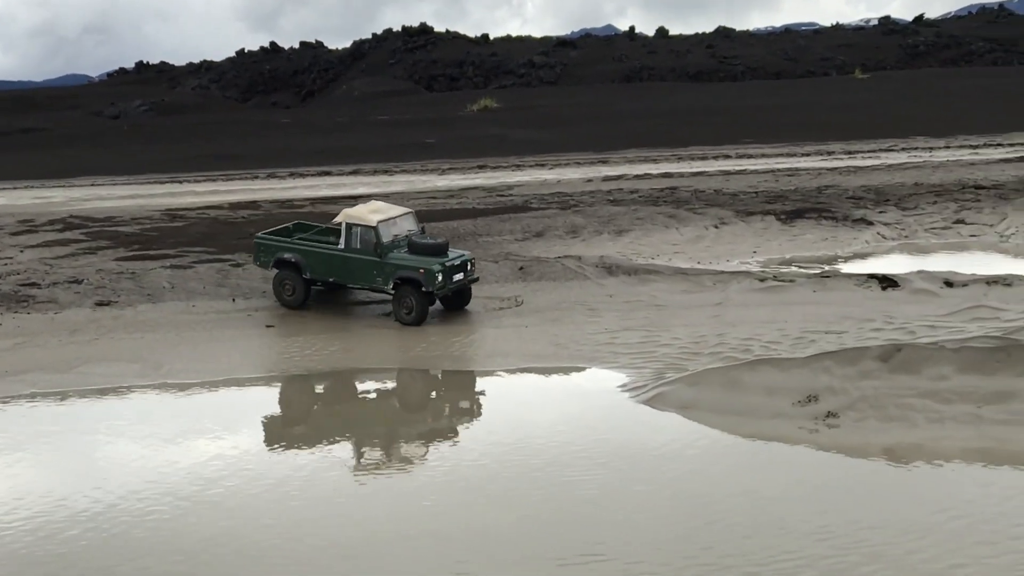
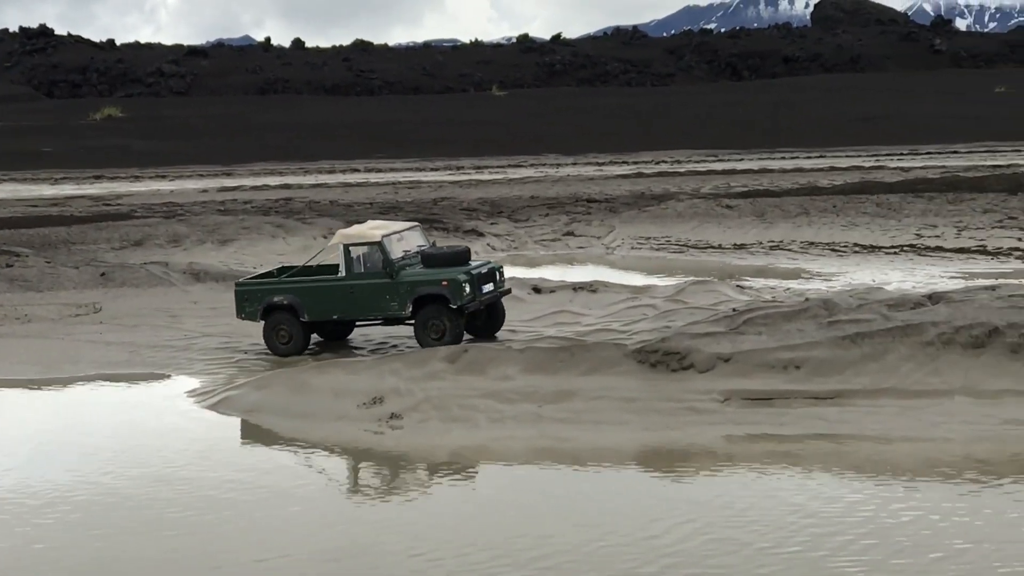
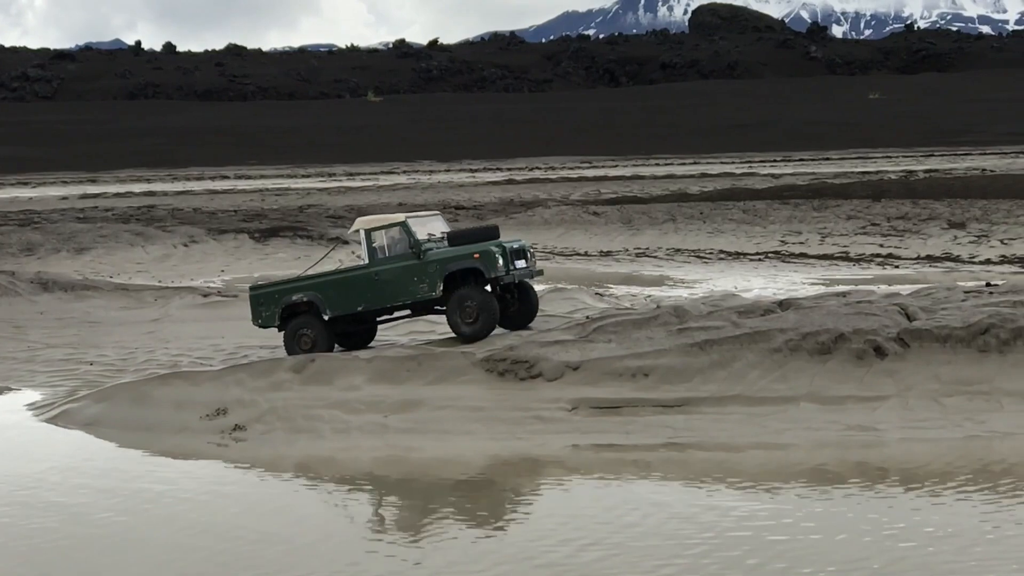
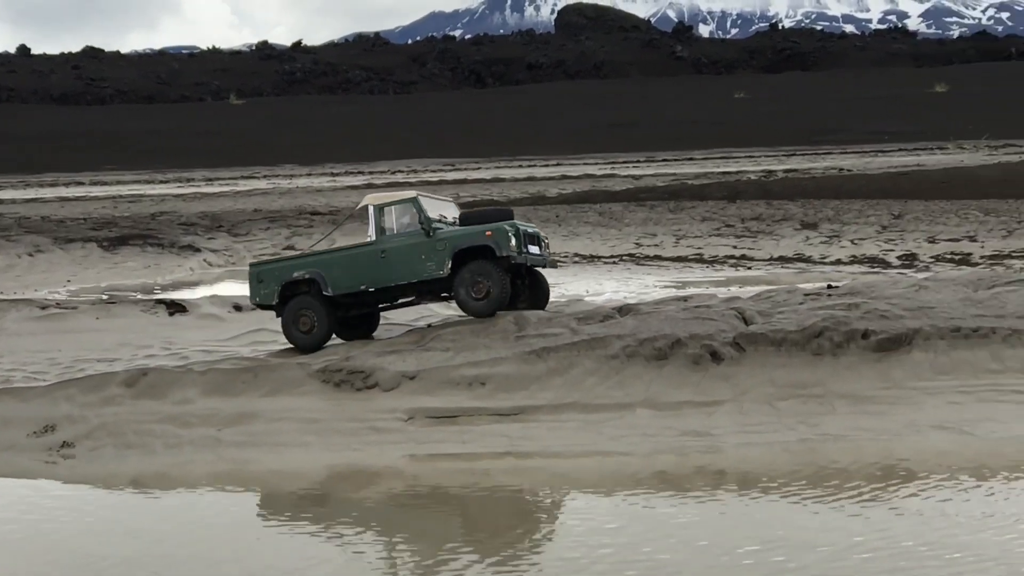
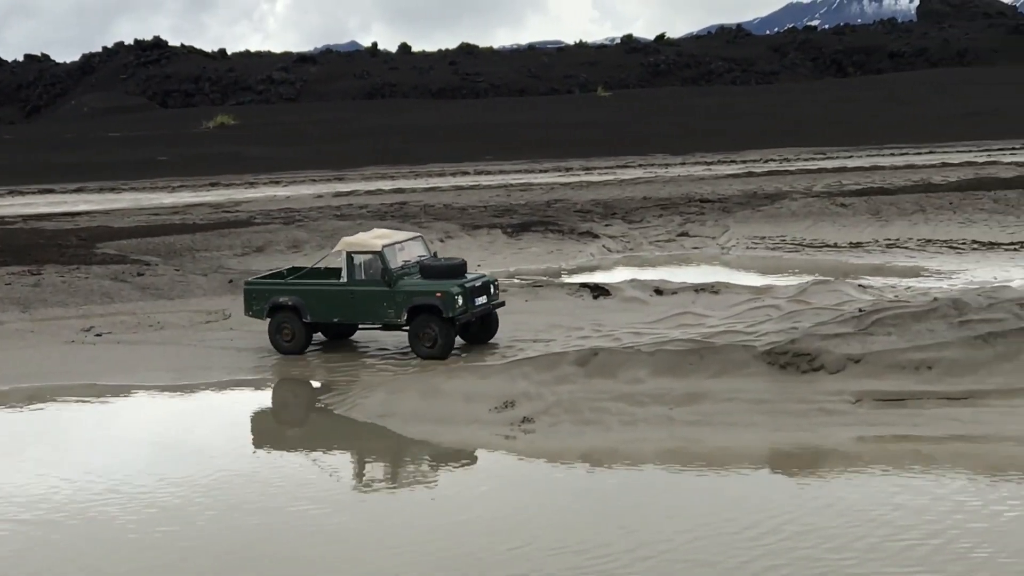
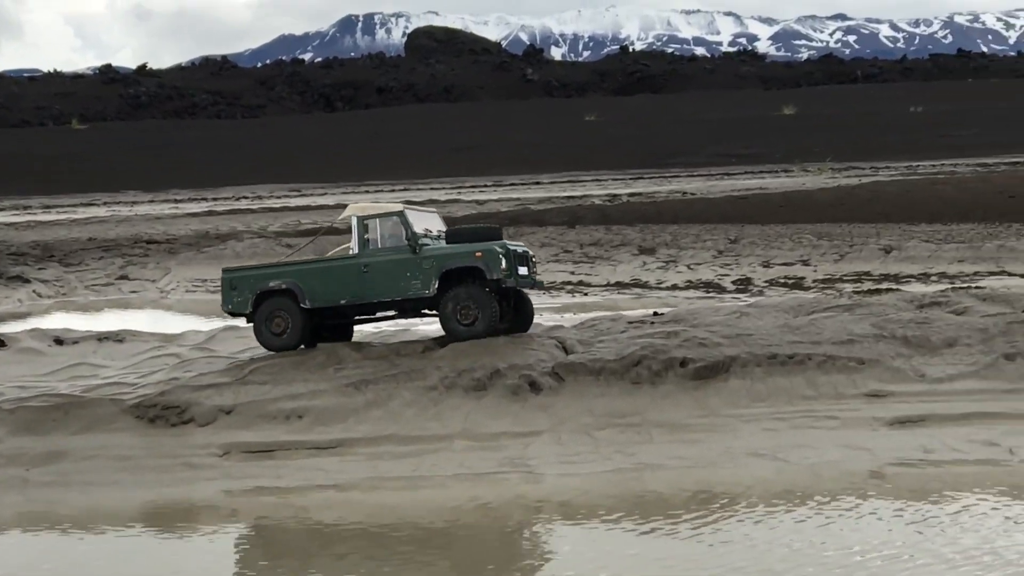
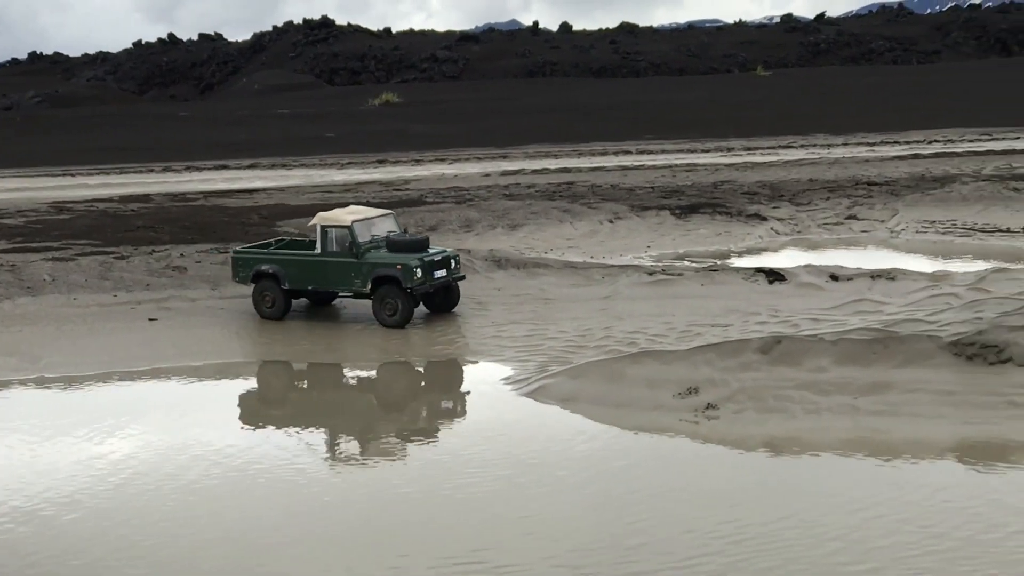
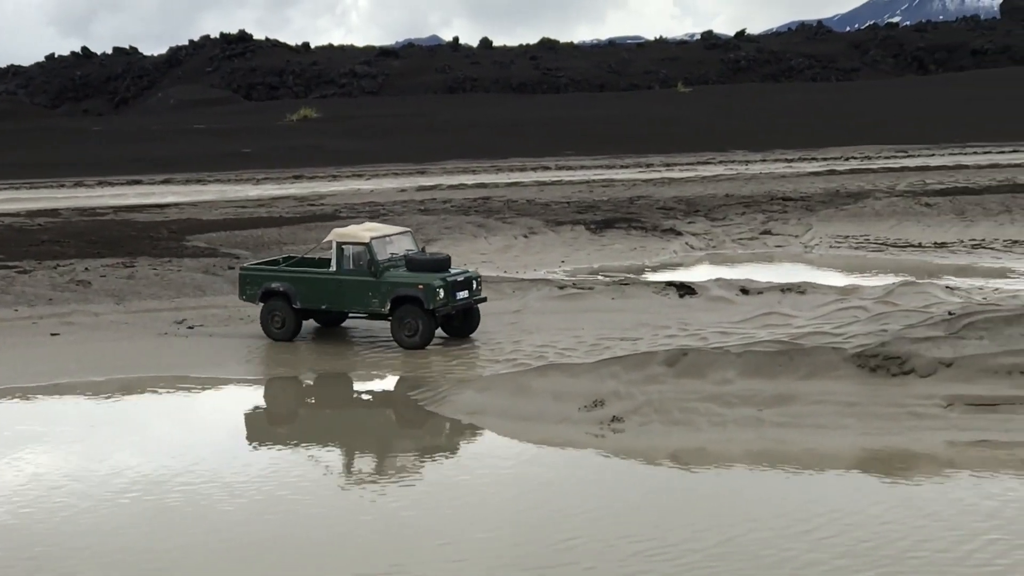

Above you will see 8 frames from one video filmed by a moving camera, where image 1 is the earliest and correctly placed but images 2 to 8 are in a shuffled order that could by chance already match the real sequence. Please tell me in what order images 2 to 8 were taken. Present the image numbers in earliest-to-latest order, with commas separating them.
7, 8, 5, 2, 3, 4, 6
